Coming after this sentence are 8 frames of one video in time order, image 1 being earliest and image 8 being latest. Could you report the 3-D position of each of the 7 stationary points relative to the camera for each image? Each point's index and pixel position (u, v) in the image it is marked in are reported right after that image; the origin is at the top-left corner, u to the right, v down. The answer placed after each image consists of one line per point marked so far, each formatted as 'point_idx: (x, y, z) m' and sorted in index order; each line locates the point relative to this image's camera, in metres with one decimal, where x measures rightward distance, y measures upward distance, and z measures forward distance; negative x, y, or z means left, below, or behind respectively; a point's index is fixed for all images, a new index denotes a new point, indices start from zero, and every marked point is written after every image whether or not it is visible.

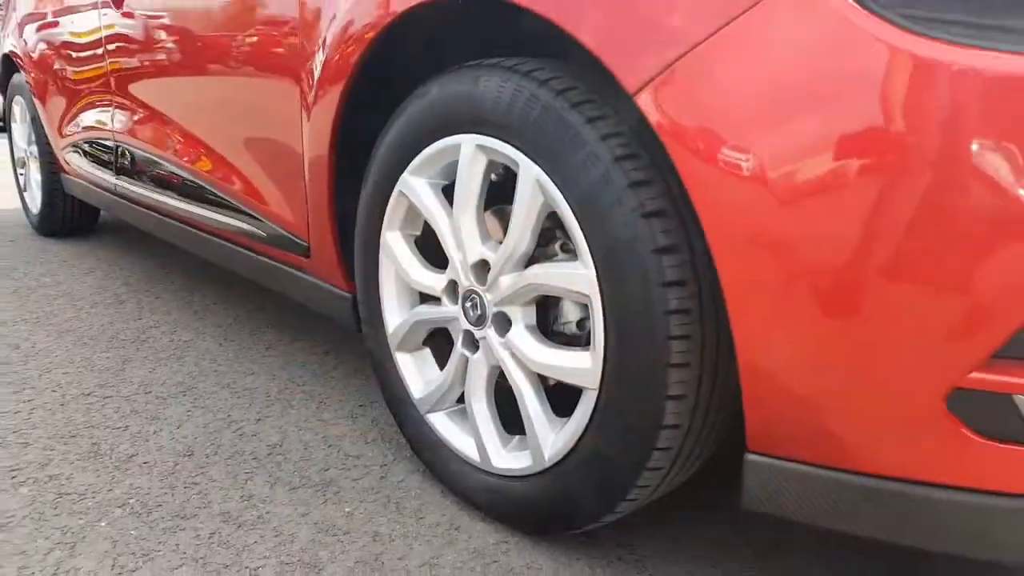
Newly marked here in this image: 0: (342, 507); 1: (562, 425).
0: (-0.3, -0.4, +1.4) m
1: (+0.1, -0.2, +1.2) m
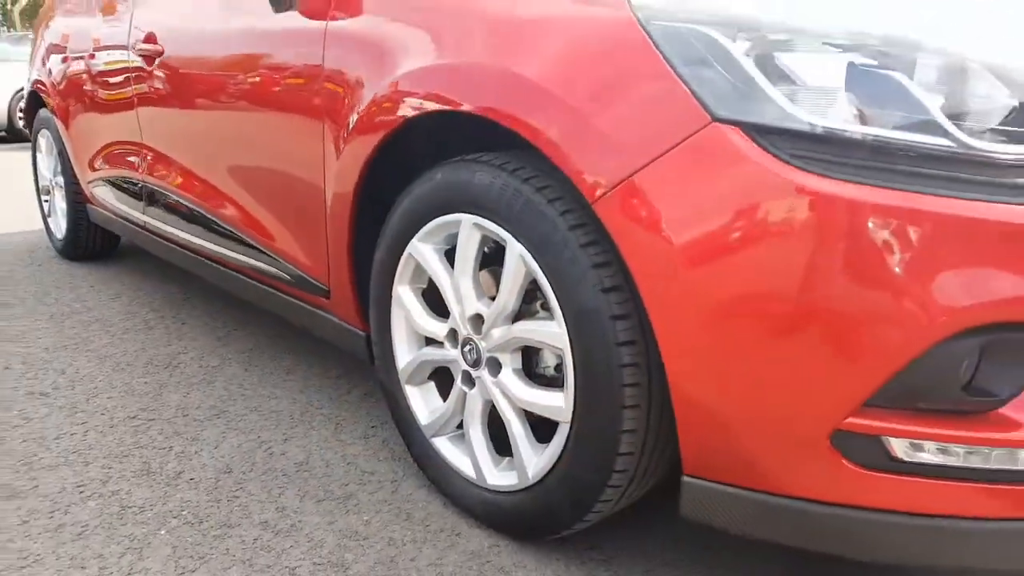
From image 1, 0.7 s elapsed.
0: (-0.3, -0.5, +1.6) m
1: (+0.1, -0.3, +1.4) m
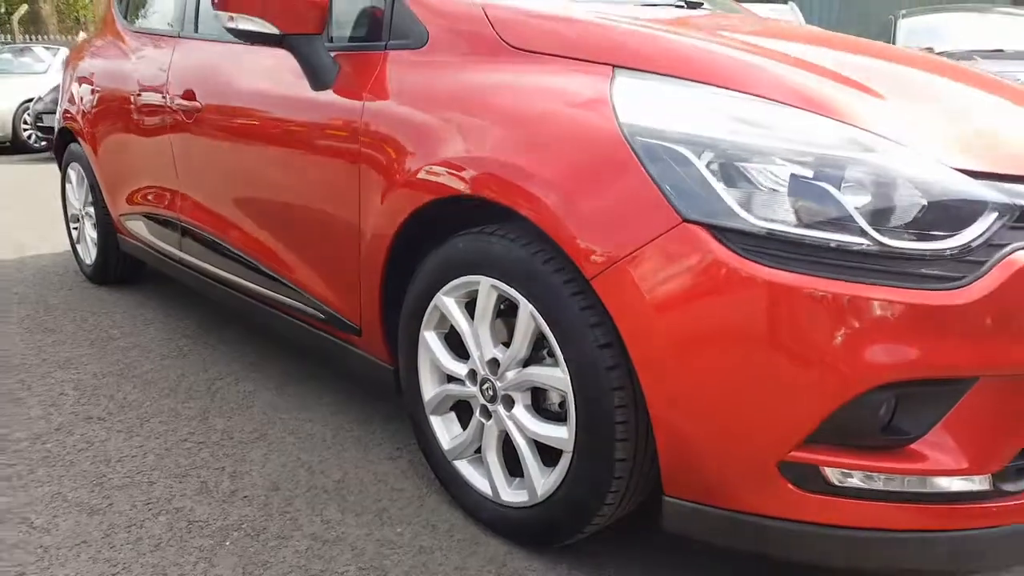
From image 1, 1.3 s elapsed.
0: (-0.3, -0.6, +1.9) m
1: (+0.1, -0.4, +1.7) m
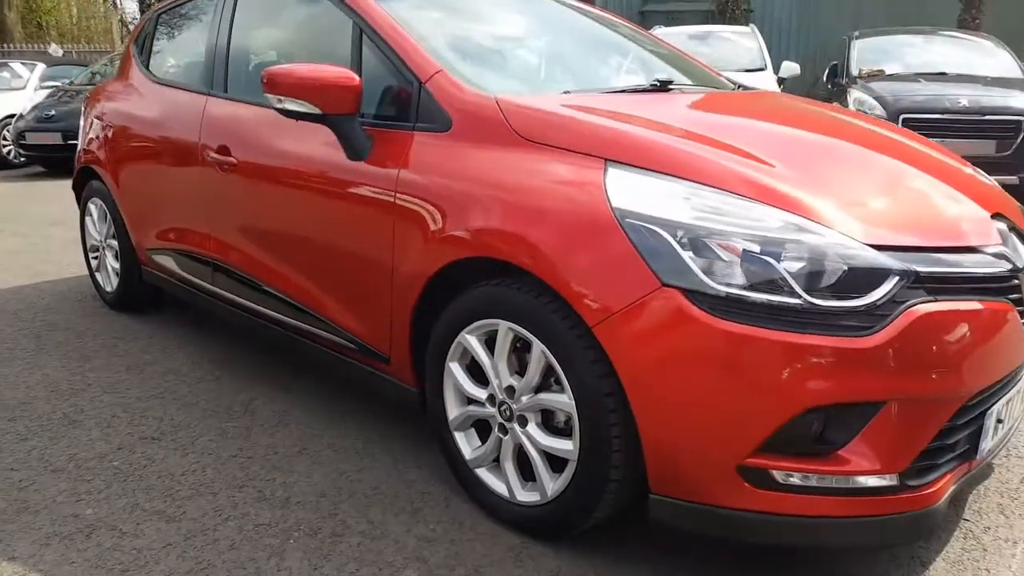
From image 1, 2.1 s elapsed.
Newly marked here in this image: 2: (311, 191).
0: (-0.2, -0.7, +2.3) m
1: (+0.1, -0.5, +2.1) m
2: (-0.7, +0.4, +2.8) m
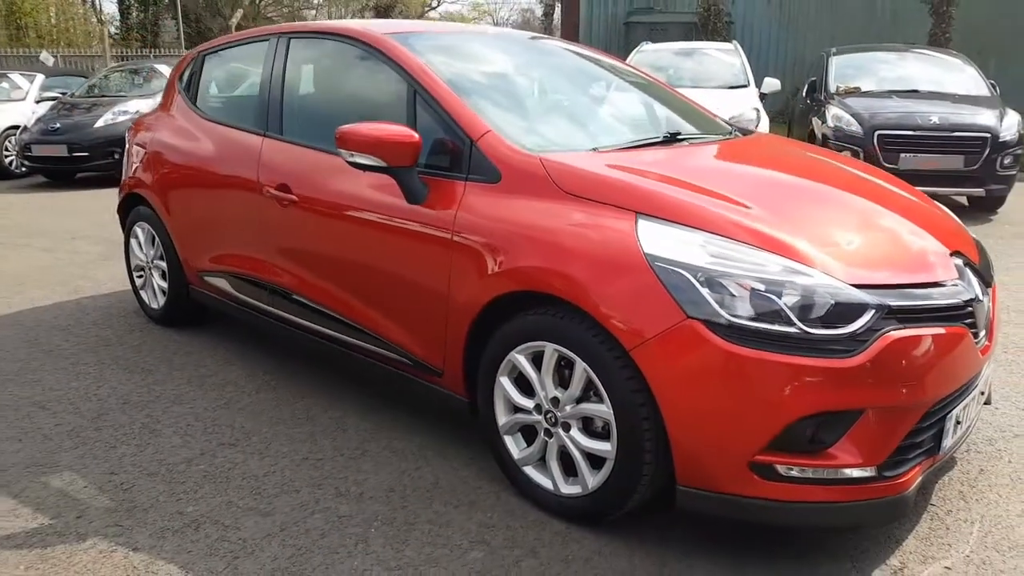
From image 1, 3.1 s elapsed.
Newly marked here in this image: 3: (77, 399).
0: (-0.1, -0.8, +2.7) m
1: (+0.3, -0.6, +2.6) m
2: (-0.6, +0.3, +3.2) m
3: (-2.1, -0.5, +3.8) m
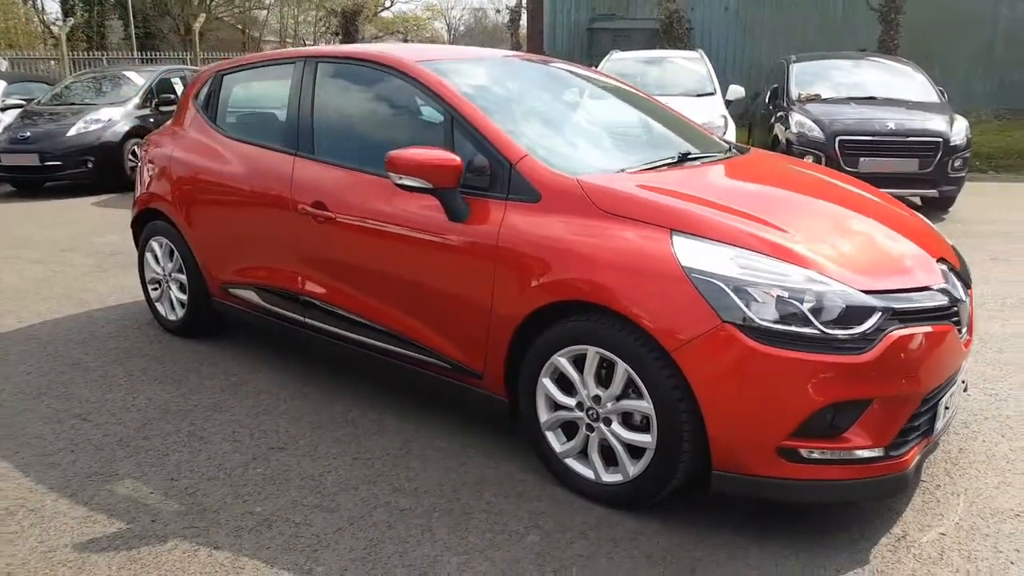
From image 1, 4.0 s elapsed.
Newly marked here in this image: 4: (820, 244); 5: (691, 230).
0: (+0.1, -0.8, +3.0) m
1: (+0.5, -0.7, +2.9) m
2: (-0.5, +0.2, +3.5) m
3: (-2.0, -0.6, +3.9) m
4: (+1.2, +0.2, +2.9) m
5: (+0.7, +0.2, +2.8) m
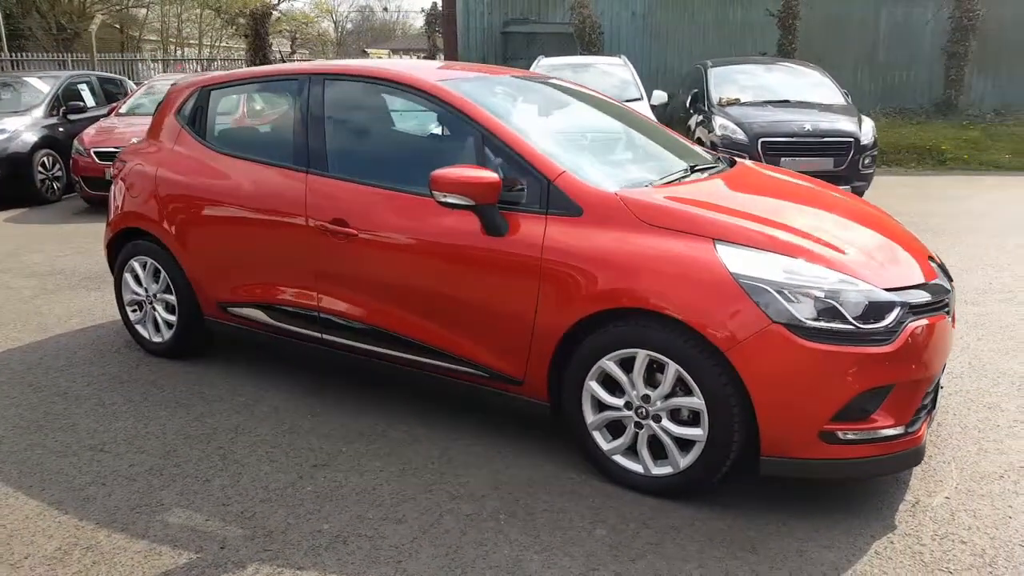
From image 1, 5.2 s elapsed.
0: (+0.3, -0.9, +3.2) m
1: (+0.7, -0.7, +3.1) m
2: (-0.3, +0.1, +3.6) m
3: (-1.9, -0.7, +3.8) m
4: (+1.4, +0.2, +3.2) m
5: (+0.9, +0.2, +3.1) m
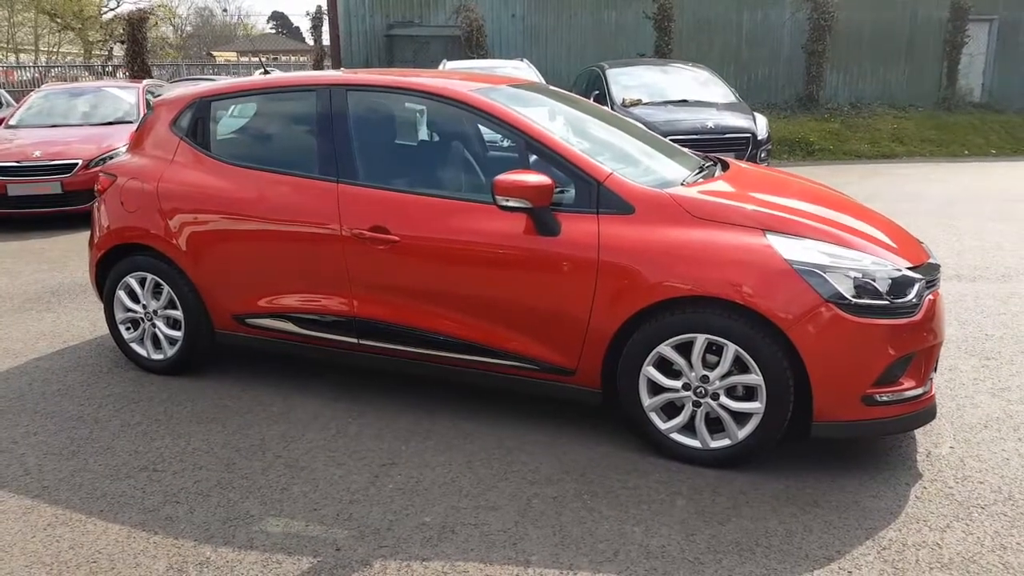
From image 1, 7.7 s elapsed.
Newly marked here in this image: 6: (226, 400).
0: (+0.7, -0.8, +3.5) m
1: (+1.0, -0.6, +3.5) m
2: (-0.1, +0.1, +3.8) m
3: (-1.6, -0.8, +3.8) m
4: (+1.6, +0.3, +3.7) m
5: (+1.2, +0.3, +3.5) m
6: (-1.6, -0.6, +4.4) m
